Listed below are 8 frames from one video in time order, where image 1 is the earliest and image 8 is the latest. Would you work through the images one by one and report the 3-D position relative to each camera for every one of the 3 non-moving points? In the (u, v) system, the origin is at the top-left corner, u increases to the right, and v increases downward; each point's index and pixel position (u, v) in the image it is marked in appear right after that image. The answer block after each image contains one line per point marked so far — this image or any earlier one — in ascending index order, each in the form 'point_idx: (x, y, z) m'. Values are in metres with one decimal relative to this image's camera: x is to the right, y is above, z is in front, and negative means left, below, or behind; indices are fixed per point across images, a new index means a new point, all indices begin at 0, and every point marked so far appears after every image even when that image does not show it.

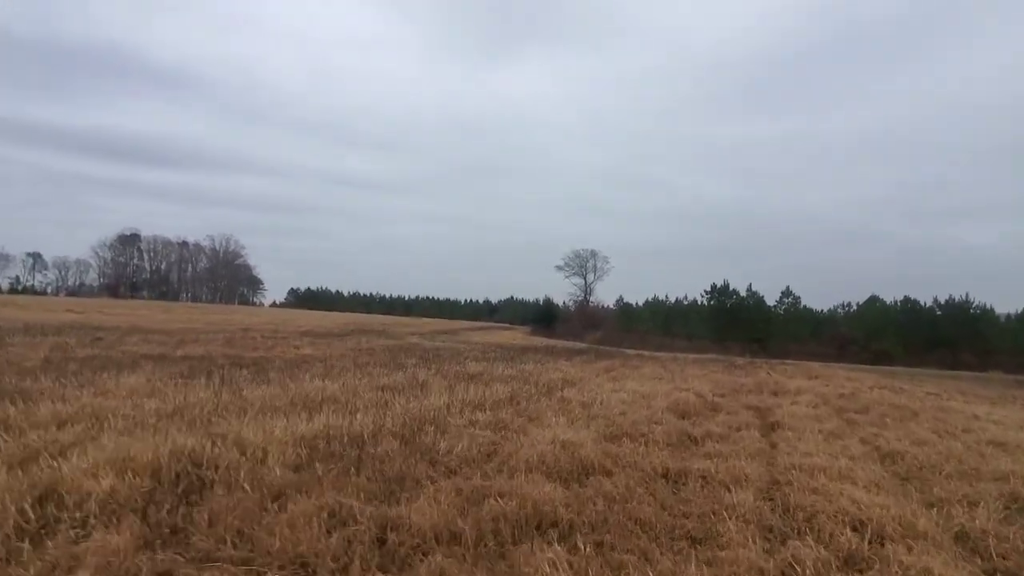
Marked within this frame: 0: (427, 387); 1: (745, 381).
0: (-1.9, -2.3, +11.8) m
1: (+8.5, -3.4, +18.9) m
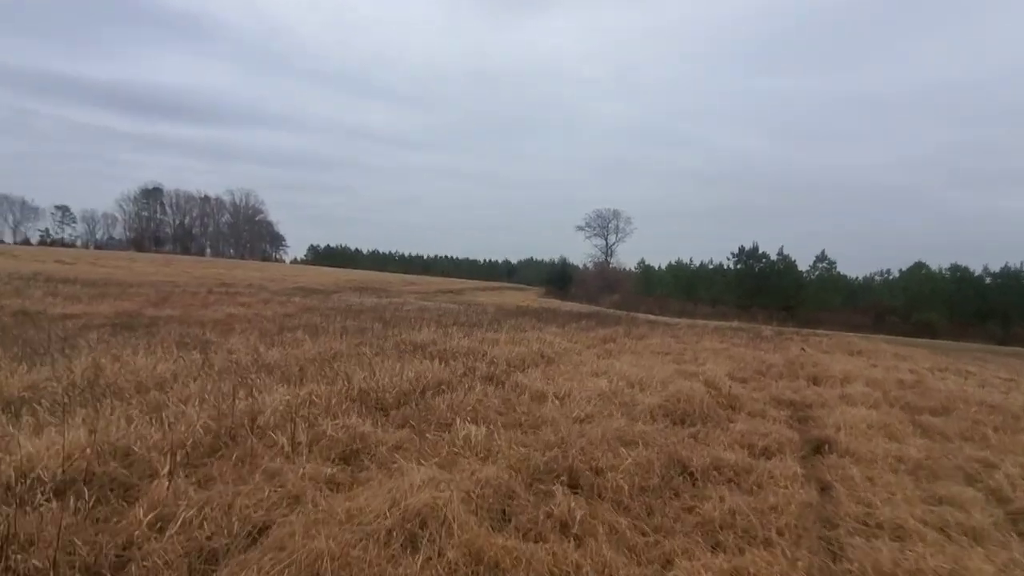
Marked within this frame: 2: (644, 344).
0: (-3.1, -1.3, +8.4) m
1: (+7.6, -2.1, +15.0) m
2: (+4.4, -1.9, +17.2) m
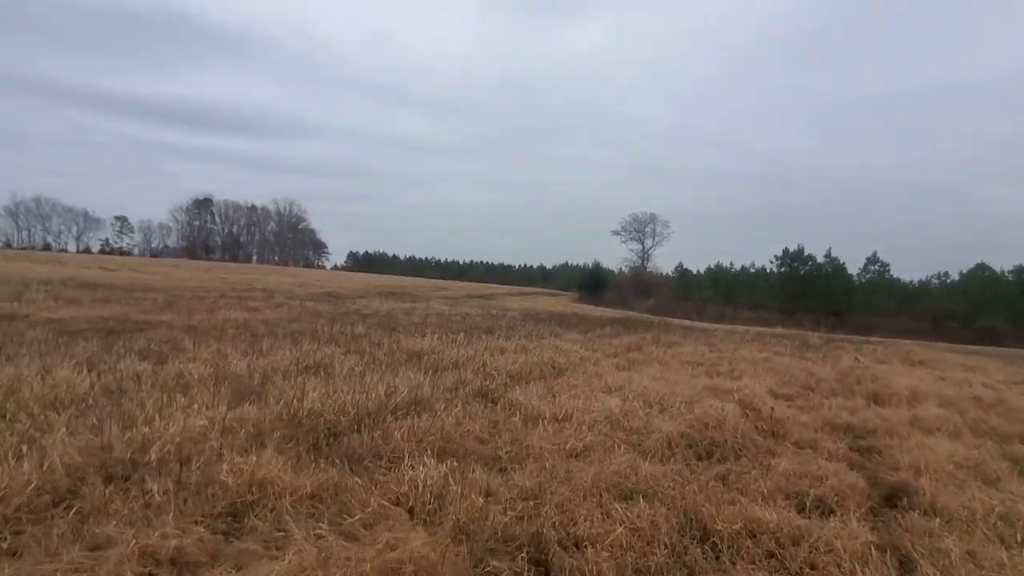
0: (-3.2, -1.3, +7.2) m
1: (+7.9, -2.1, +13.1) m
2: (+4.8, -1.9, +15.5) m
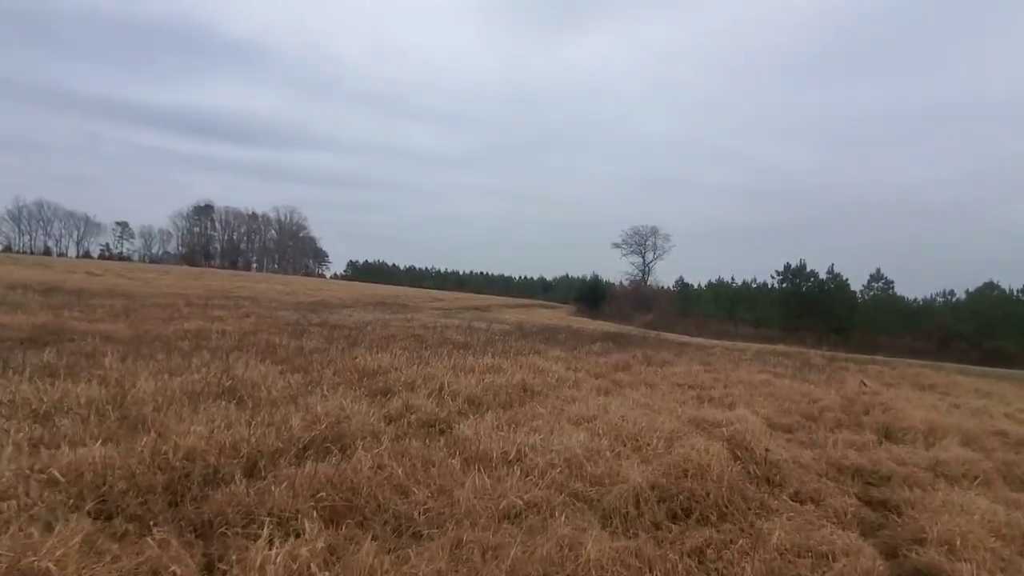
0: (-3.9, -1.4, +6.1) m
1: (+7.2, -2.5, +11.9) m
2: (+4.2, -2.4, +14.3) m
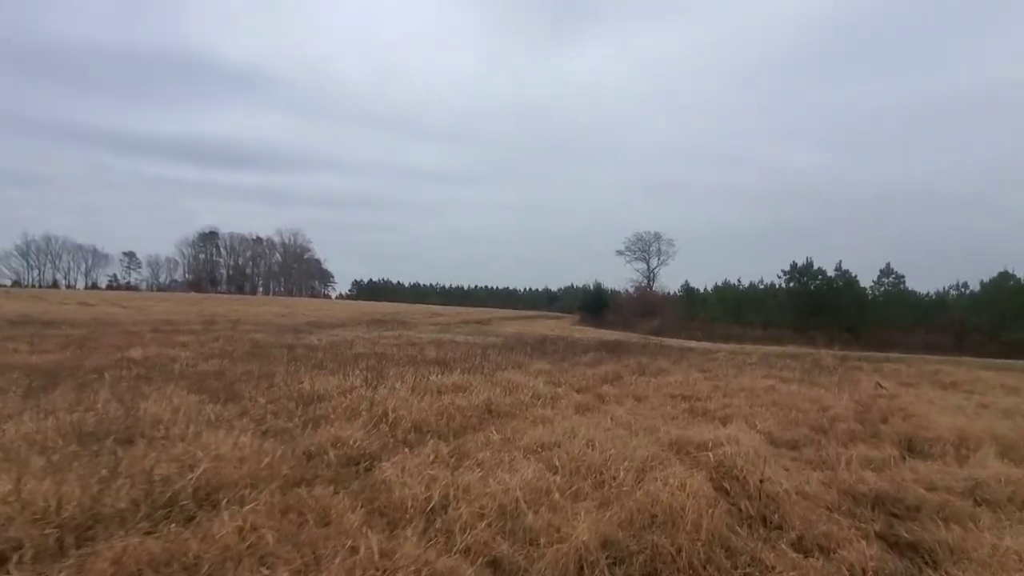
0: (-4.6, -1.6, +4.9) m
1: (+6.7, -2.4, +10.6) m
2: (+3.6, -2.4, +13.0) m
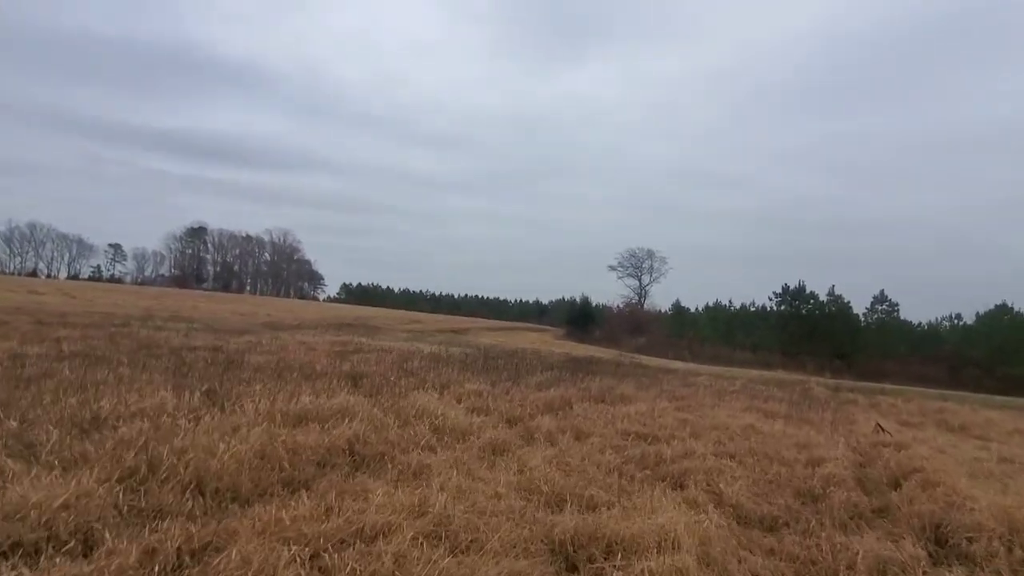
0: (-6.0, -1.2, +2.4) m
1: (+5.1, -2.7, +8.2) m
2: (+2.0, -2.6, +10.6) m
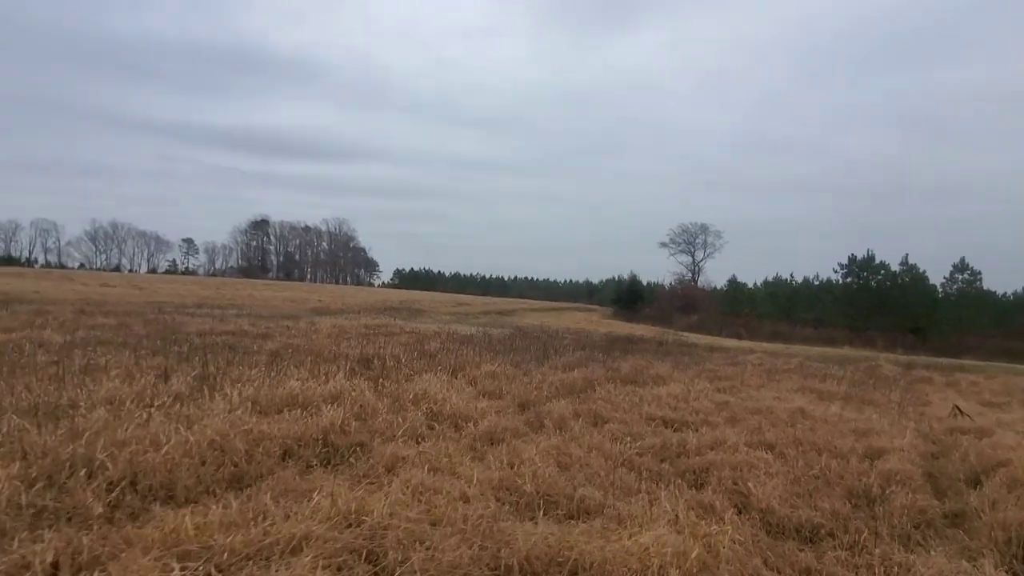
0: (-6.5, -1.2, +2.2) m
1: (+5.2, -2.1, +6.9) m
2: (+2.4, -2.0, +9.6) m
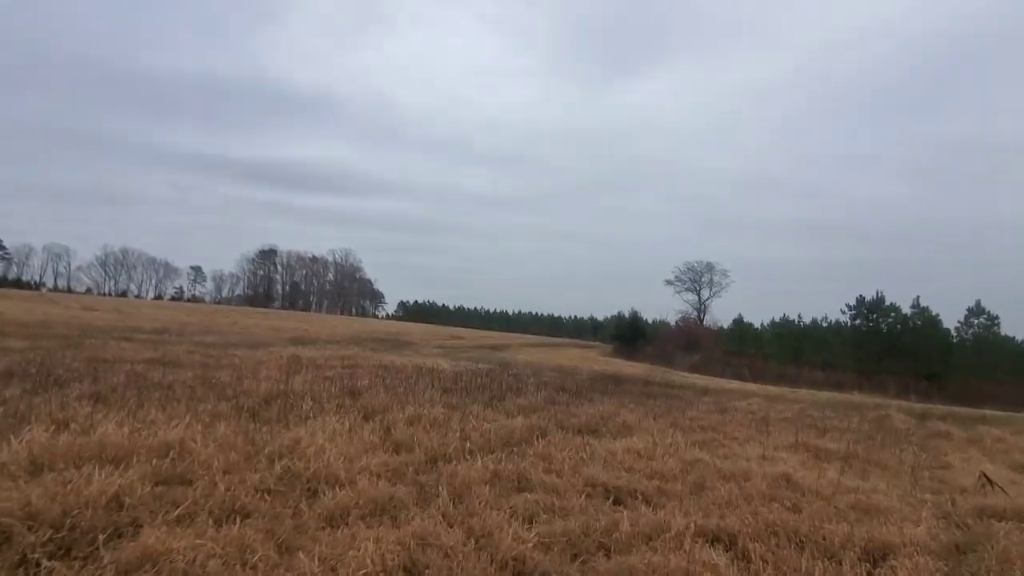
0: (-7.8, -0.9, +0.6) m
1: (+3.9, -2.5, +5.1) m
2: (+1.2, -2.5, +7.8) m
